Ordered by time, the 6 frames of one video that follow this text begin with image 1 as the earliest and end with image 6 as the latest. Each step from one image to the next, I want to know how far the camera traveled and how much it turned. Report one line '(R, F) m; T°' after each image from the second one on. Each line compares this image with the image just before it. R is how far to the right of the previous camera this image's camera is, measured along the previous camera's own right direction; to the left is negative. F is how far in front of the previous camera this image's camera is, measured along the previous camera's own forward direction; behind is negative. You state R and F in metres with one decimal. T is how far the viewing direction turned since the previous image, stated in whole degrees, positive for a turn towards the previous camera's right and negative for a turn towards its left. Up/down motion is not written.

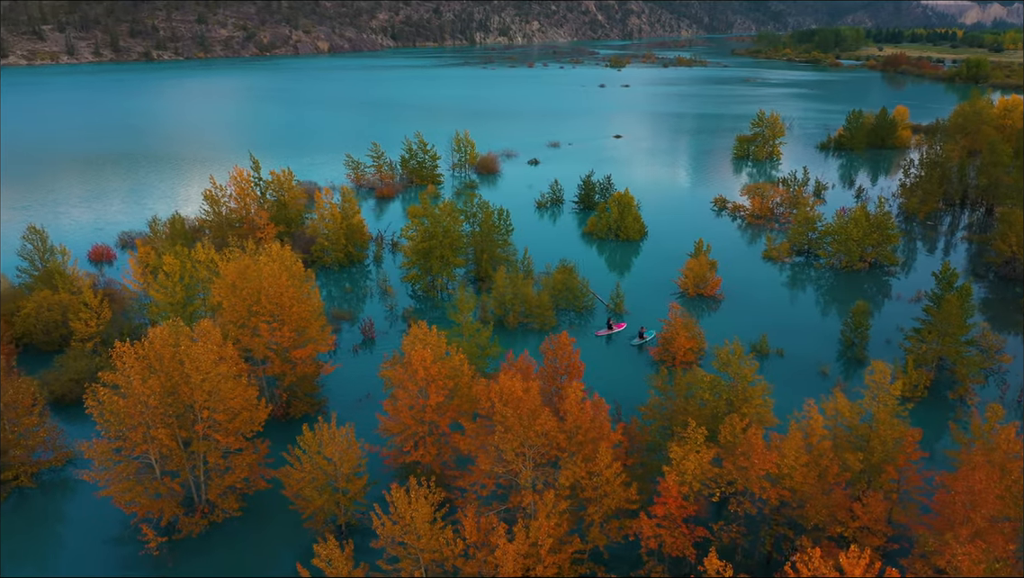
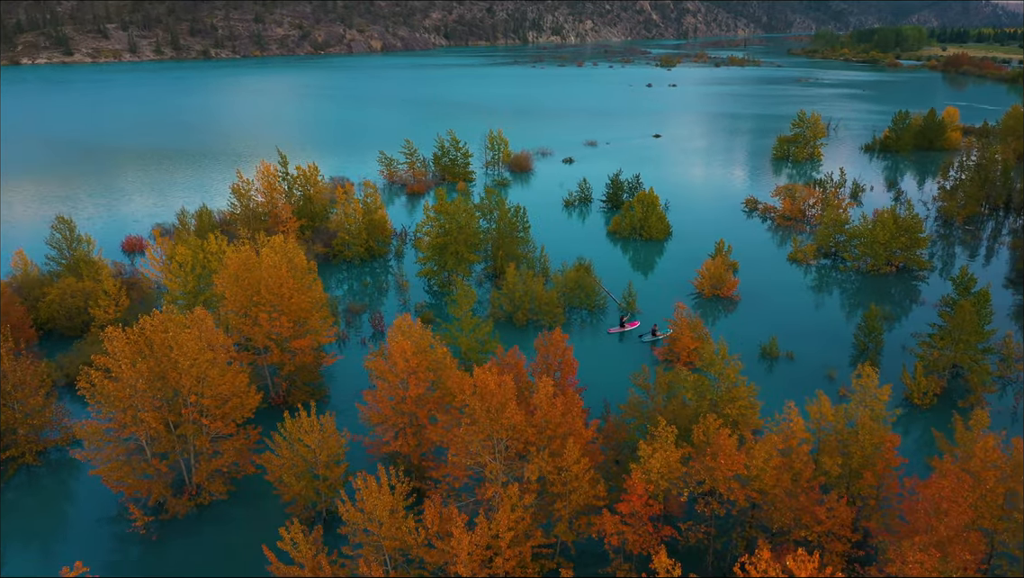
(+2.4, -0.1) m; -4°
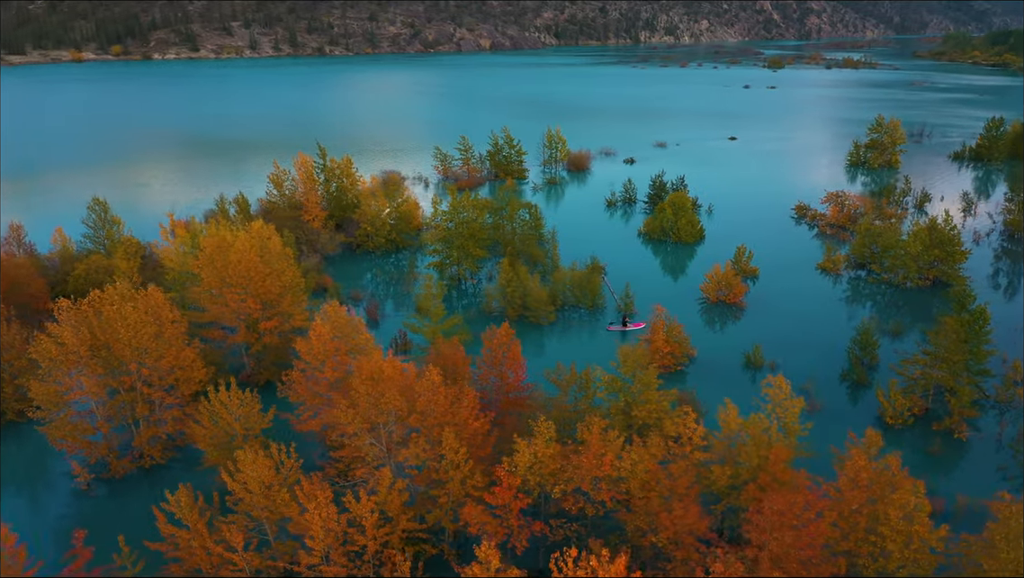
(+6.7, 0.0) m; -8°
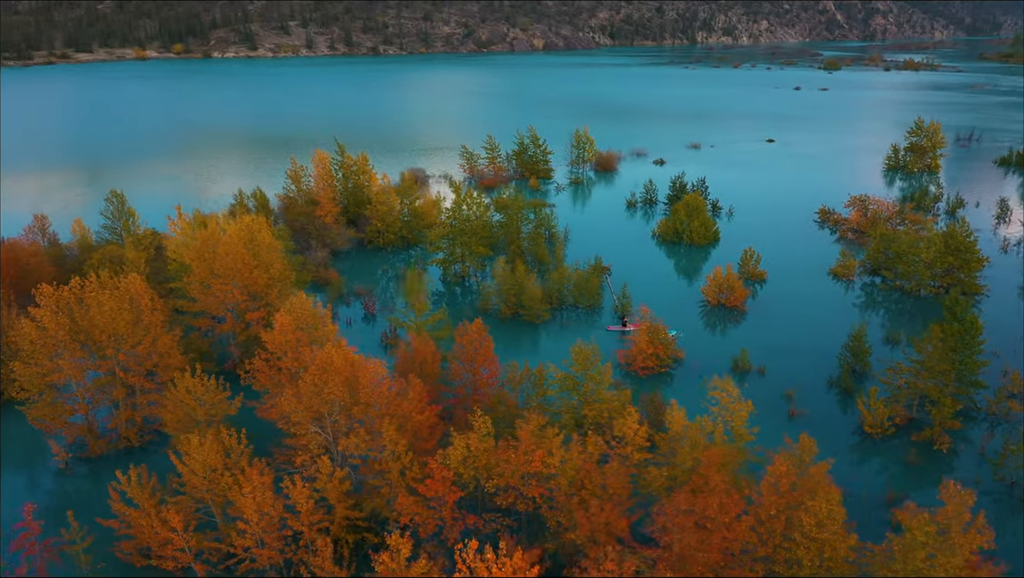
(+3.4, -0.1) m; -4°
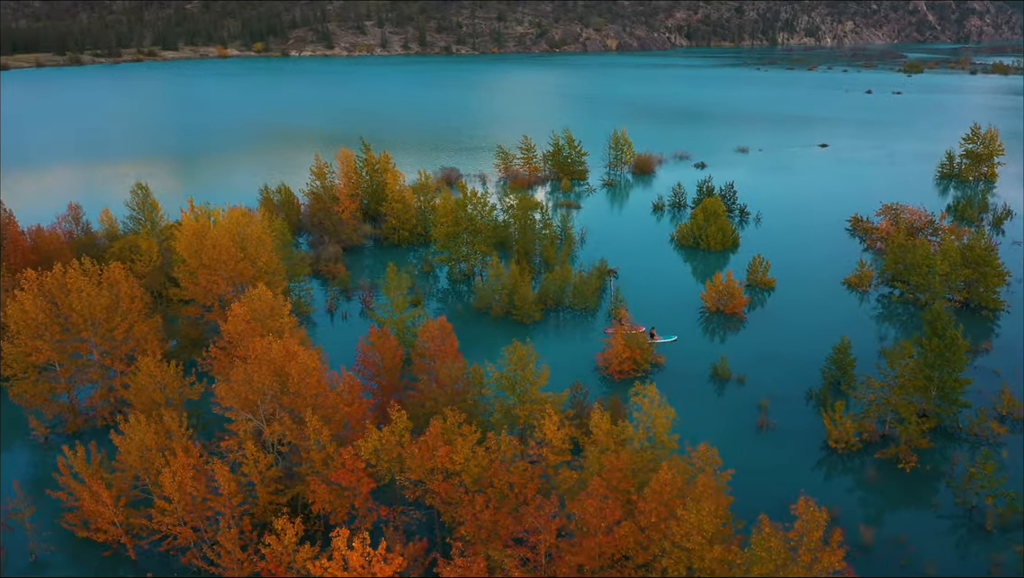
(+4.7, -0.2) m; -5°
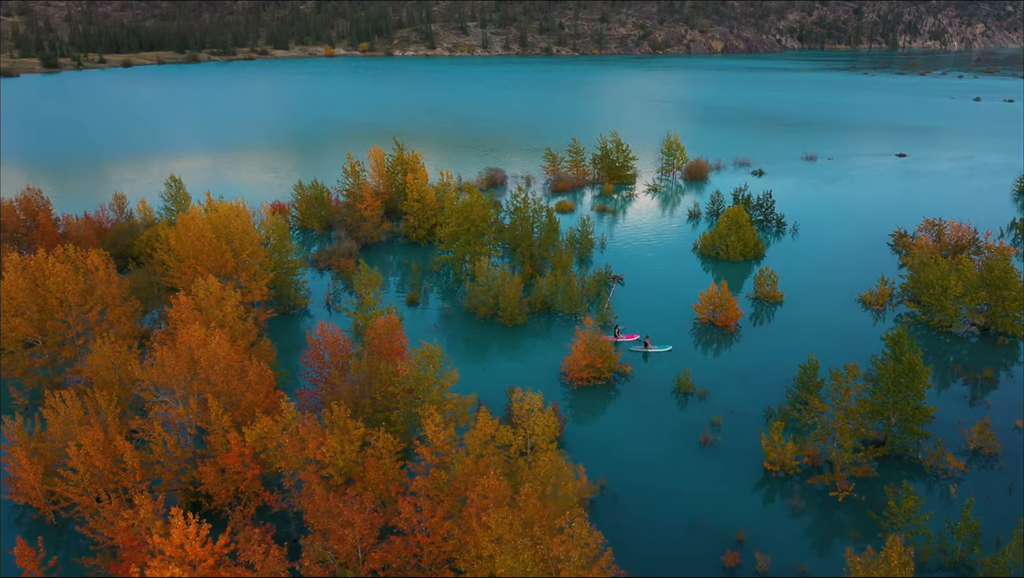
(+6.8, +0.1) m; -8°
